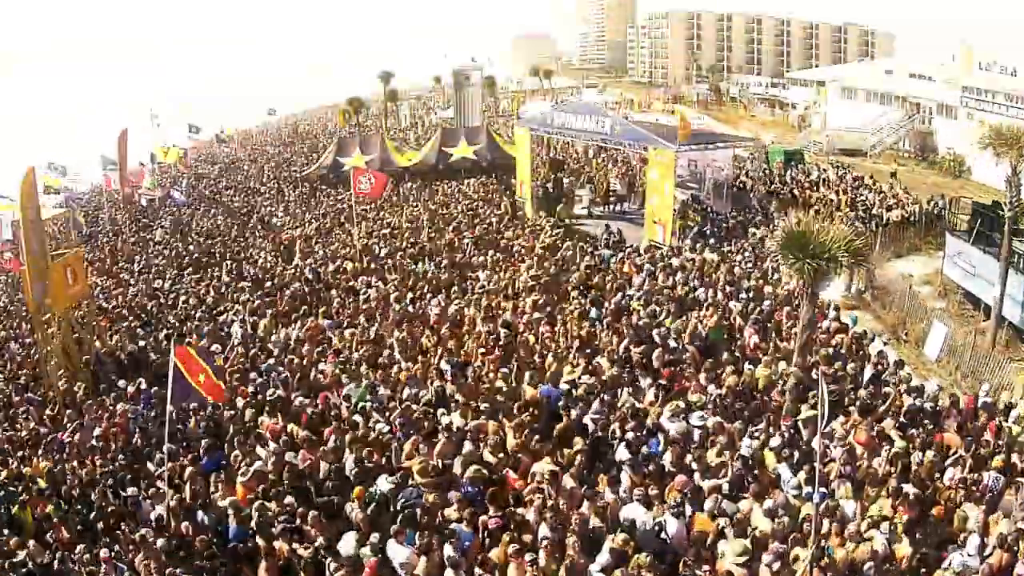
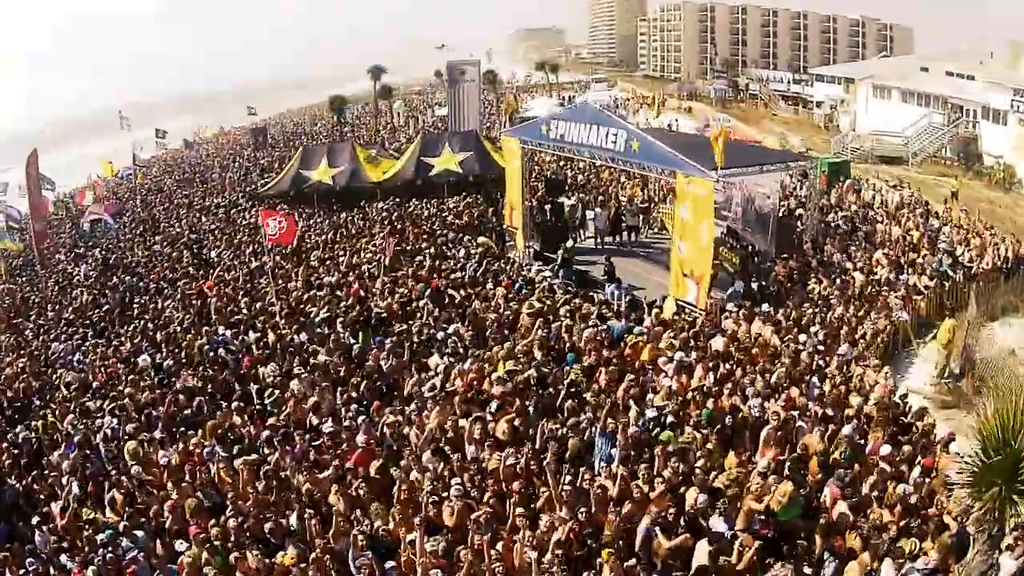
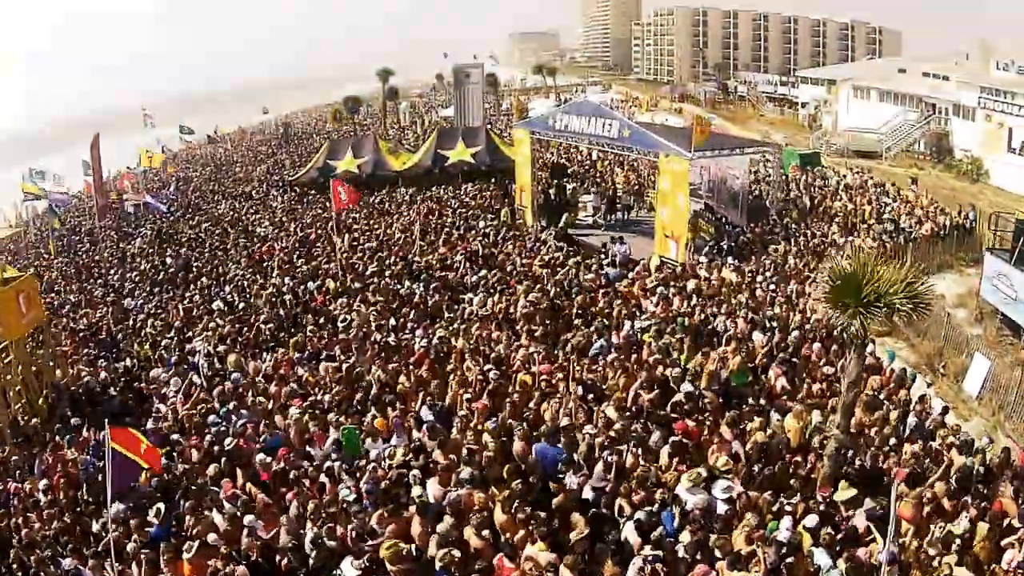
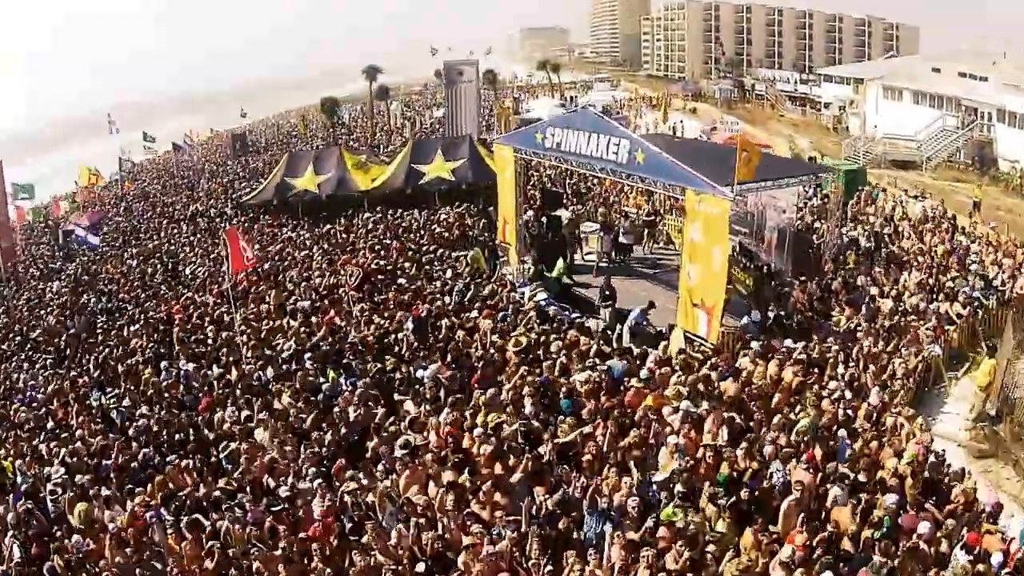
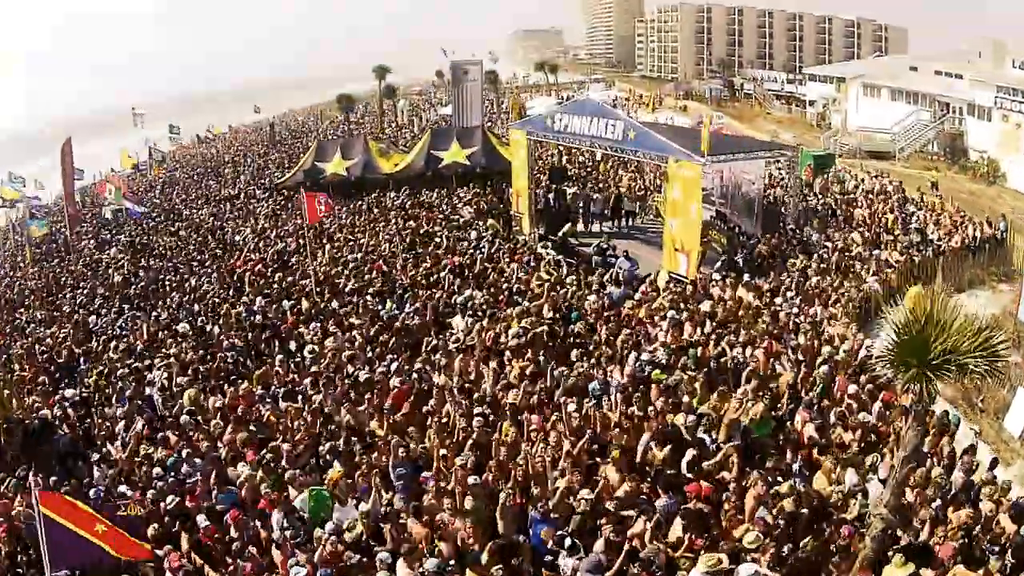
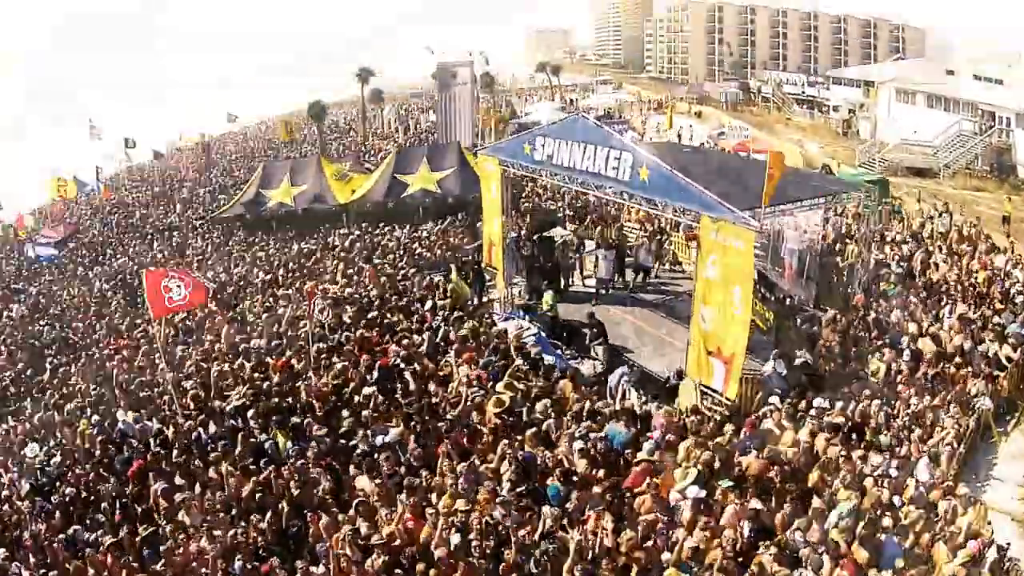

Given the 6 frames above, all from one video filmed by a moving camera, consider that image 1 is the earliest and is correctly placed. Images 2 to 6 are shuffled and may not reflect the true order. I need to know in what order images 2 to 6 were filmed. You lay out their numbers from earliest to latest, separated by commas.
3, 5, 2, 4, 6
